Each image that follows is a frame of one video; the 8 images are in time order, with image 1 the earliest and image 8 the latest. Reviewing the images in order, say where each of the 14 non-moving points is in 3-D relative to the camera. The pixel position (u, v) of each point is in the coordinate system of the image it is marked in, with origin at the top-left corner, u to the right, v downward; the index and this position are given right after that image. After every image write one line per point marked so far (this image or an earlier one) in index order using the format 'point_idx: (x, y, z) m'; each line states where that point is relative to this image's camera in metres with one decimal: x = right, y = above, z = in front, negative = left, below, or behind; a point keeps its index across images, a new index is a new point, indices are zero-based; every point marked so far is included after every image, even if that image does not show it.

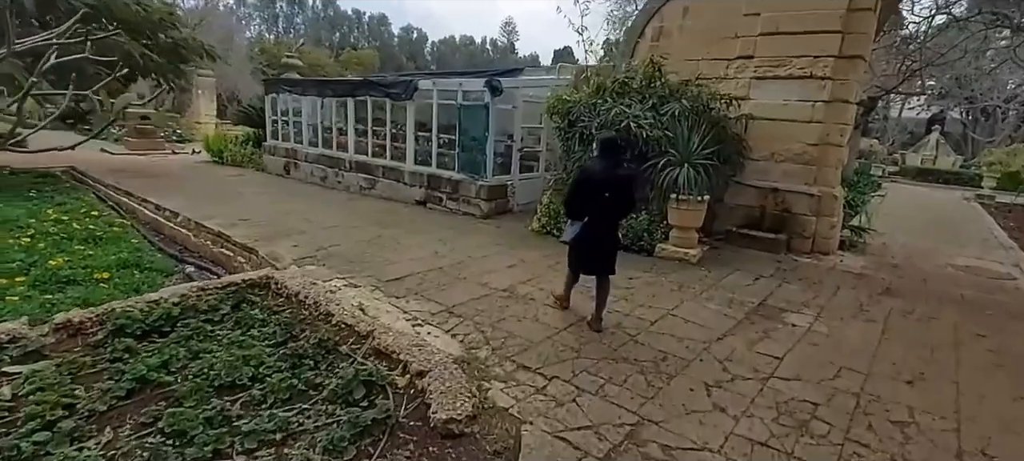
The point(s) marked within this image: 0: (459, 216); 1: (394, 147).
0: (-0.8, +0.2, +7.3) m
1: (-2.1, +1.5, +8.6) m
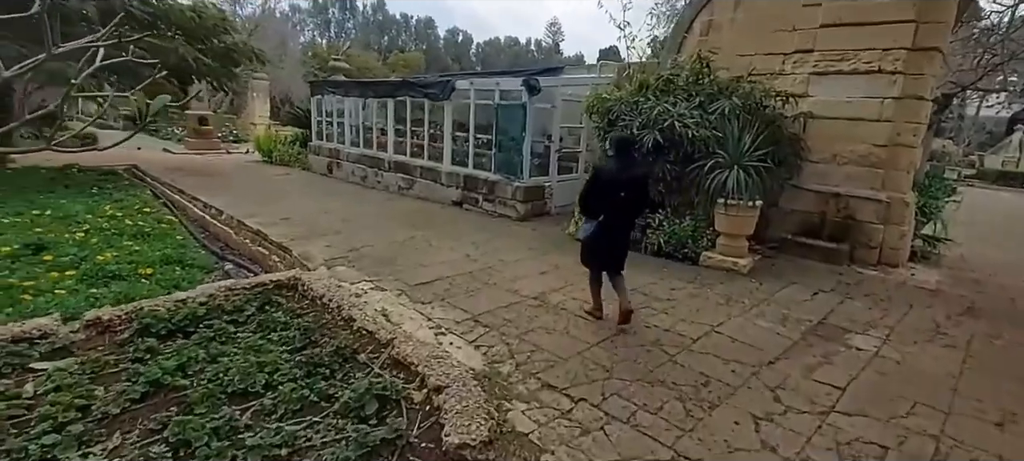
0: (-0.2, +0.2, +7.1) m
1: (-1.4, +1.4, +8.5) m
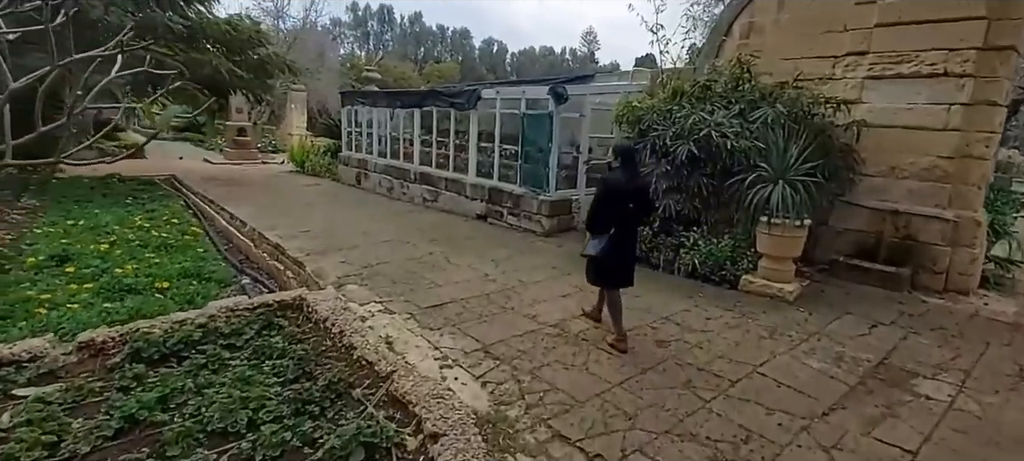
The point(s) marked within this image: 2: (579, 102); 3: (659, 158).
0: (+0.1, 0.0, +6.8) m
1: (-0.9, +1.2, +8.3) m
2: (+0.9, +1.8, +6.8) m
3: (+1.5, +0.8, +5.2) m
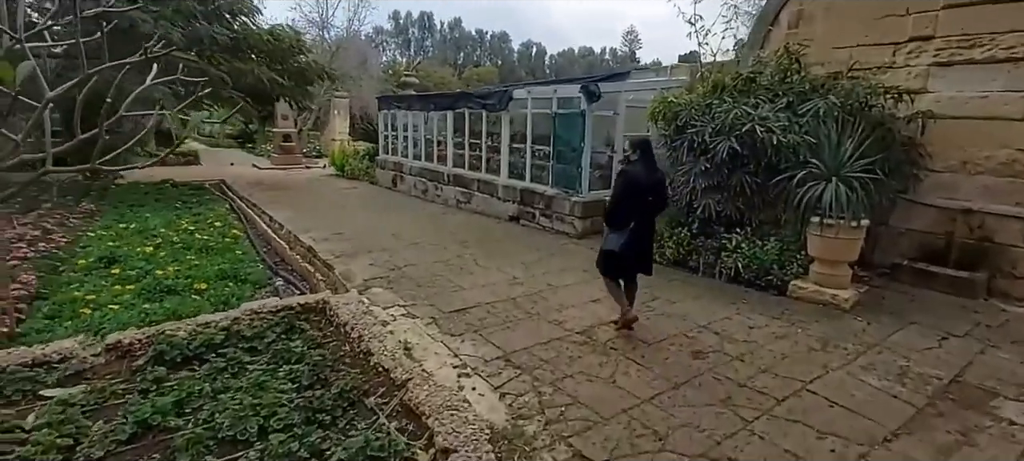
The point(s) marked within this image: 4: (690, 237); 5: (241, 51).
0: (+0.5, -0.1, +6.6) m
1: (-0.4, +1.2, +8.2) m
2: (+1.3, +1.7, +6.5) m
3: (+1.8, +0.7, +4.9) m
4: (+1.8, -0.1, +5.1) m
5: (-5.7, +3.8, +10.3) m
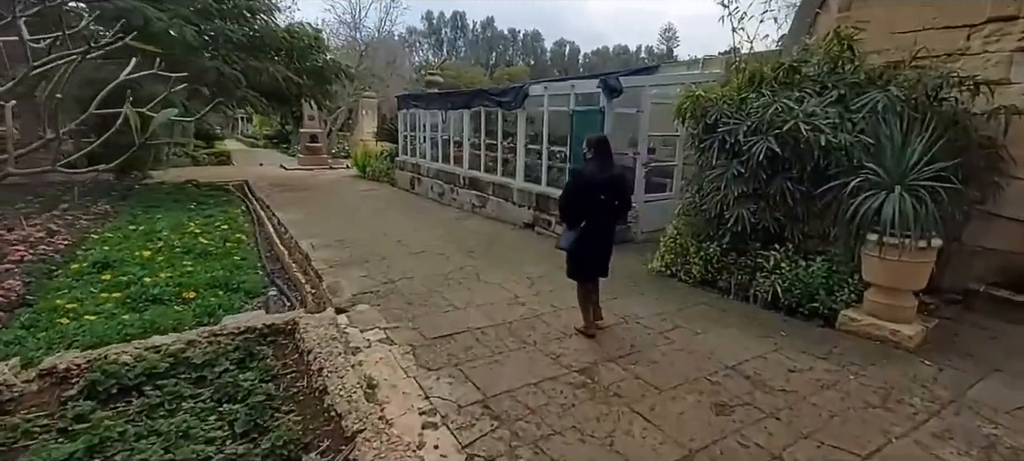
0: (+0.7, -0.2, +6.1) m
1: (-0.1, +1.1, +7.7) m
2: (+1.5, +1.6, +5.9) m
3: (+1.9, +0.6, +4.2) m
4: (+1.9, -0.2, +4.4) m
5: (-5.2, +3.7, +10.2) m
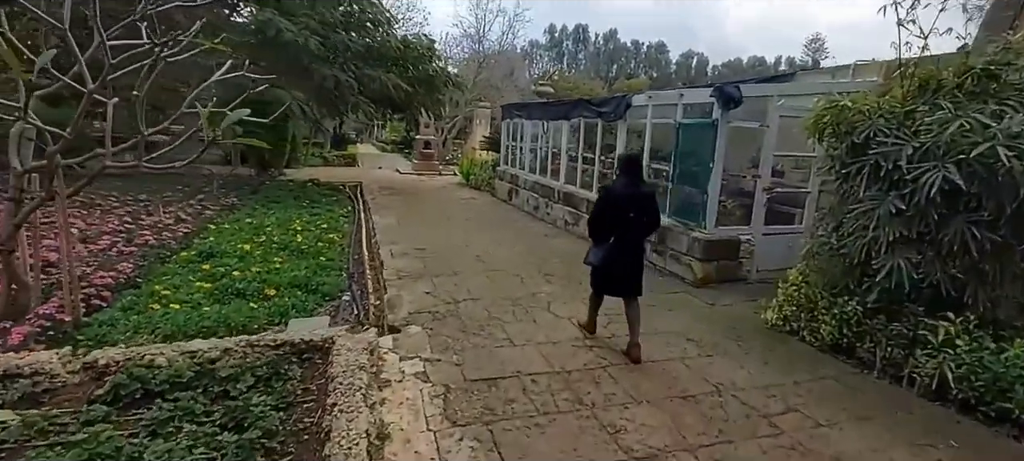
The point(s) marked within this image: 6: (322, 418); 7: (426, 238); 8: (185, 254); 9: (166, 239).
0: (+1.6, -0.5, +5.3) m
1: (+1.3, +0.8, +7.0) m
2: (+2.5, +1.2, +4.9) m
3: (+2.4, +0.3, +3.2) m
4: (+2.4, -0.6, +3.4) m
5: (-2.9, +3.7, +10.6) m
6: (-0.9, -0.9, +2.4) m
7: (-1.2, -0.1, +6.9) m
8: (-3.9, -0.3, +6.0) m
9: (-4.5, -0.1, +6.4) m
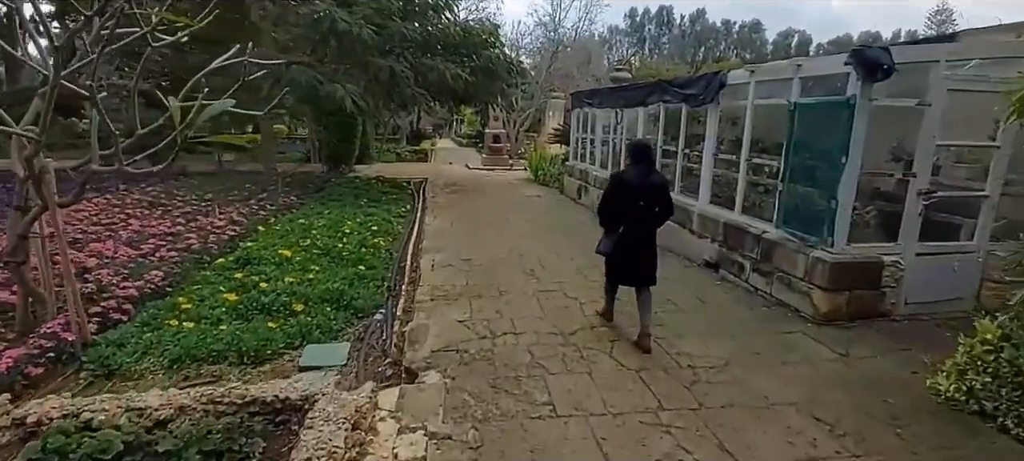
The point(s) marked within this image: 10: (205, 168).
0: (+2.1, -0.6, +4.0) m
1: (+2.1, +0.7, +5.8) m
2: (+3.0, +1.1, +3.6) m
3: (+2.6, +0.1, +1.9) m
4: (+2.6, -0.7, +2.1) m
5: (-1.5, +3.7, +10.0) m
6: (-0.8, -1.0, +1.6) m
7: (-0.4, -0.2, +6.1) m
8: (-3.3, -0.3, +5.6) m
9: (-3.7, -0.1, +6.1) m
10: (-8.5, +1.8, +13.7) m
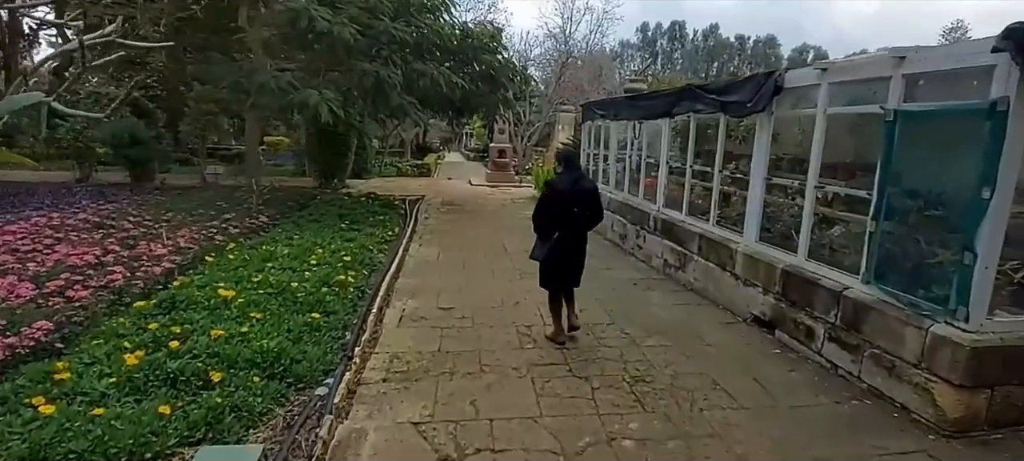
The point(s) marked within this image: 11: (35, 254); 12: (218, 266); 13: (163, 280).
0: (+2.0, -1.0, +2.9) m
1: (+2.0, +0.3, +4.7) m
2: (+2.9, +0.8, +2.4) m
3: (+2.5, -0.2, +0.7) m
4: (+2.5, -1.0, +0.9) m
5: (-1.4, +3.3, +9.0) m
6: (-1.0, -1.3, +0.5) m
7: (-0.5, -0.6, +4.9) m
8: (-3.3, -0.7, +4.5) m
9: (-3.8, -0.5, +5.0) m
10: (-8.4, +1.3, +12.8) m
11: (-5.3, -0.3, +5.5) m
12: (-3.4, -0.4, +5.6) m
13: (-3.6, -0.5, +5.1) m
